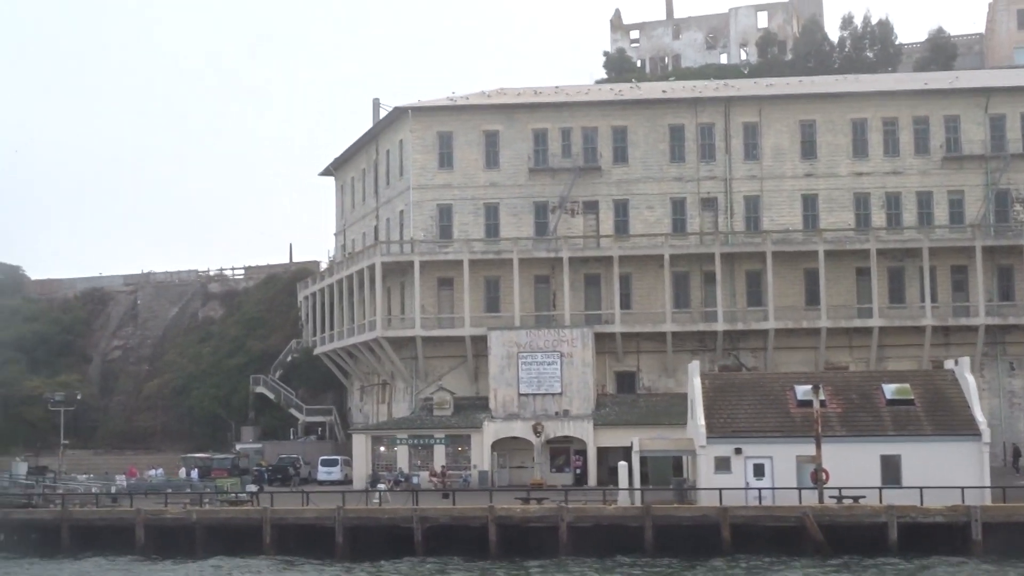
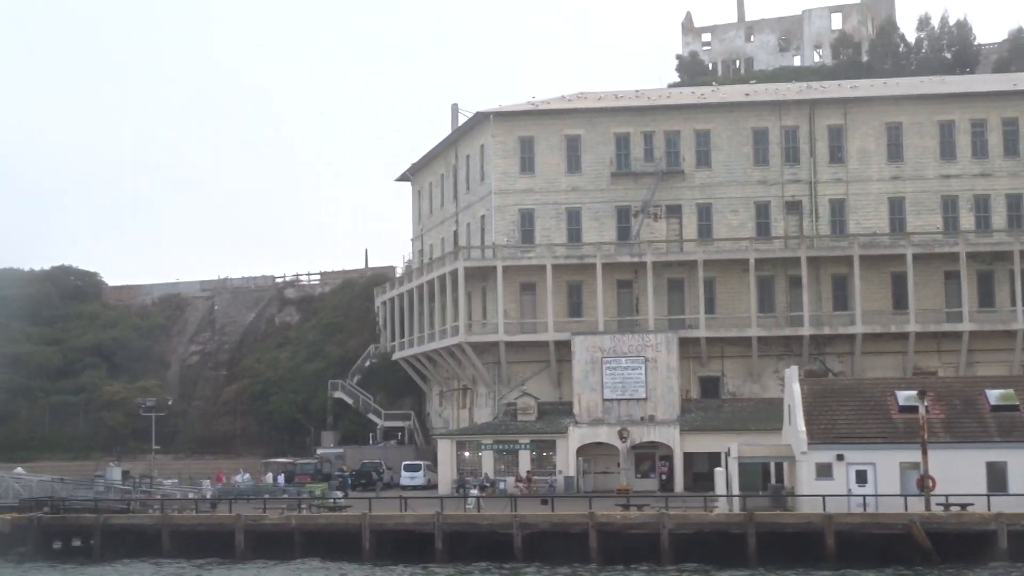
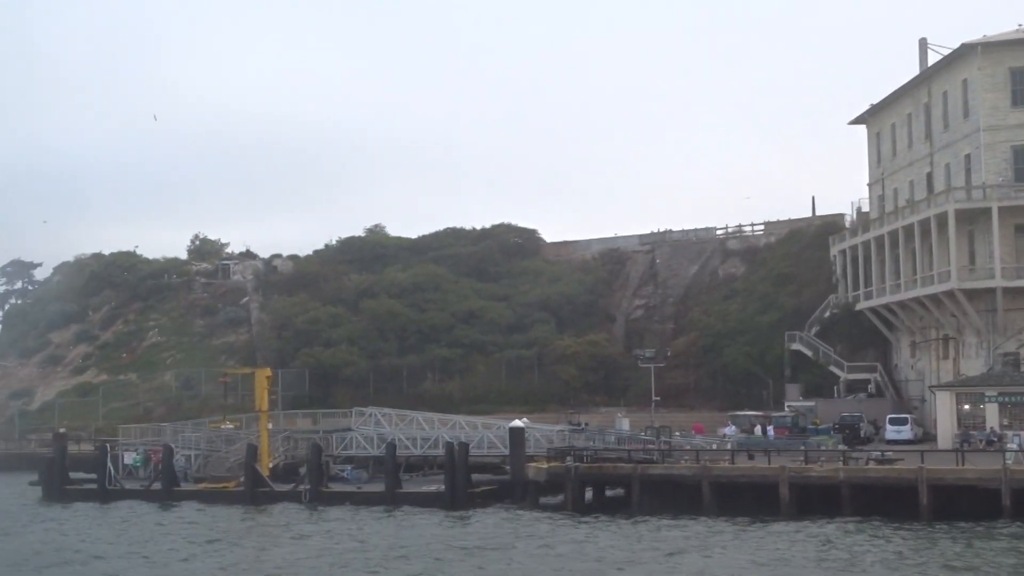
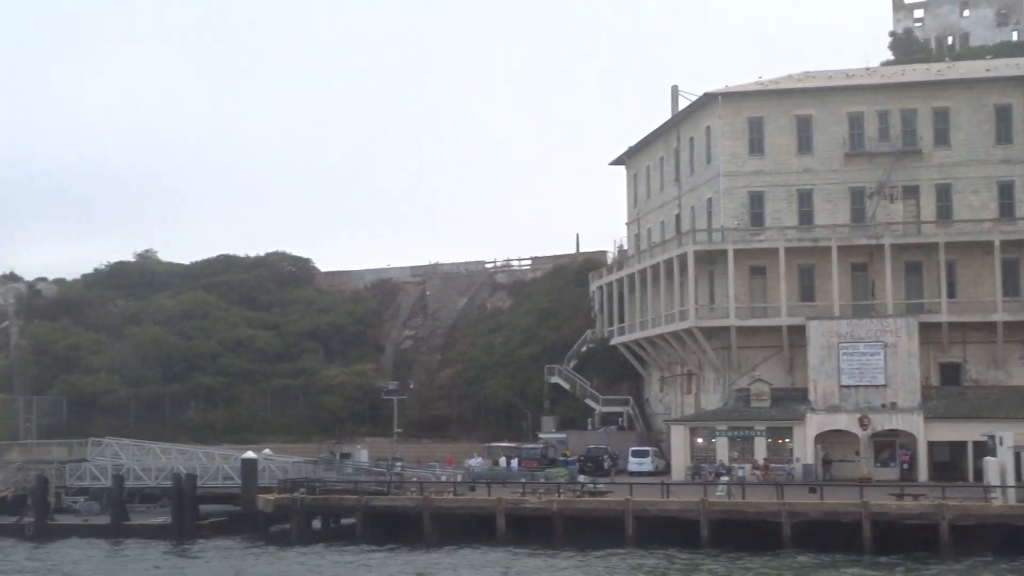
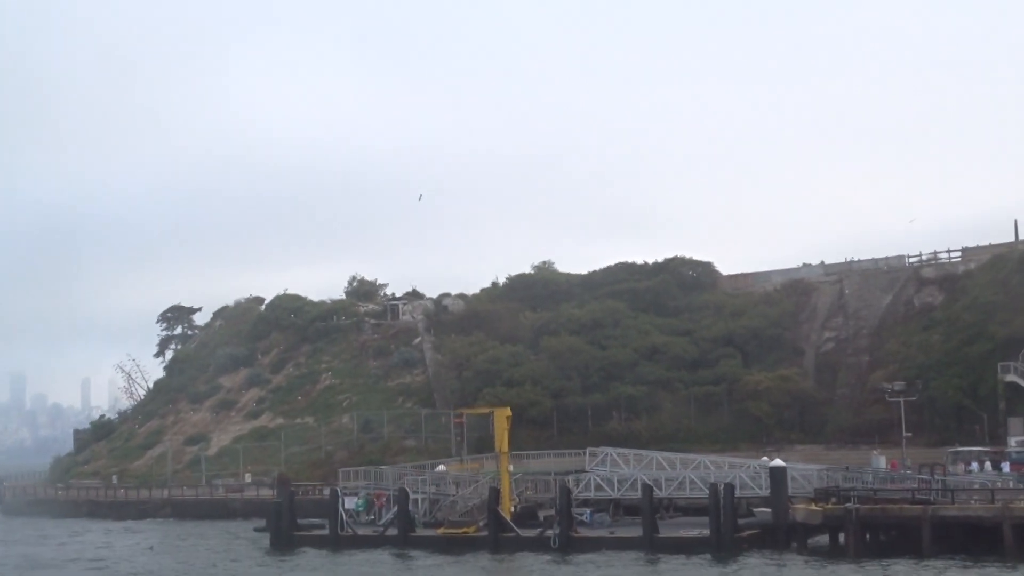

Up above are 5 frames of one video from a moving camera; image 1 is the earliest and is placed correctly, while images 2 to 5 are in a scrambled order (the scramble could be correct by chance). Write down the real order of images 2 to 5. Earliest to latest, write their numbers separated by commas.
2, 4, 3, 5
